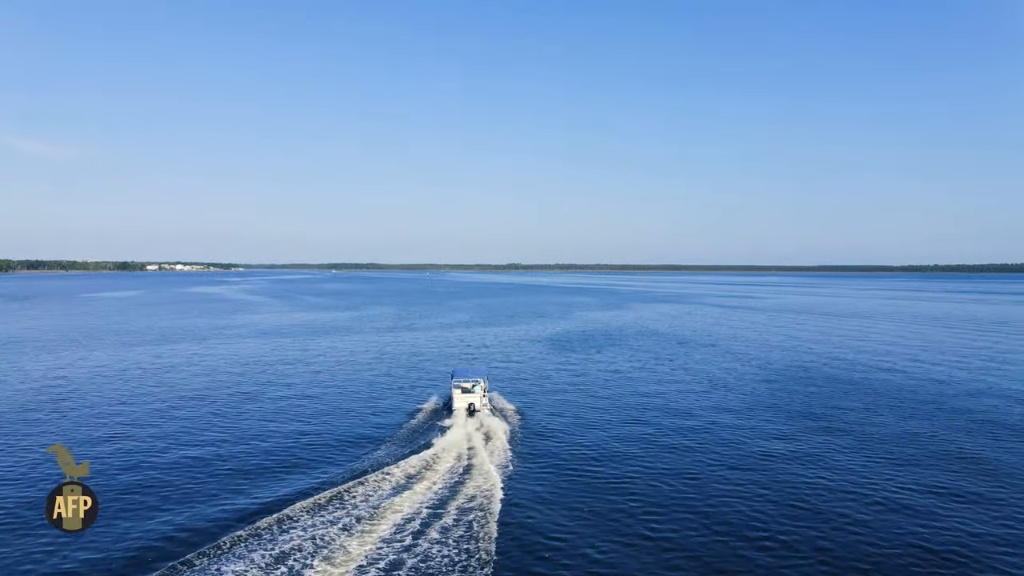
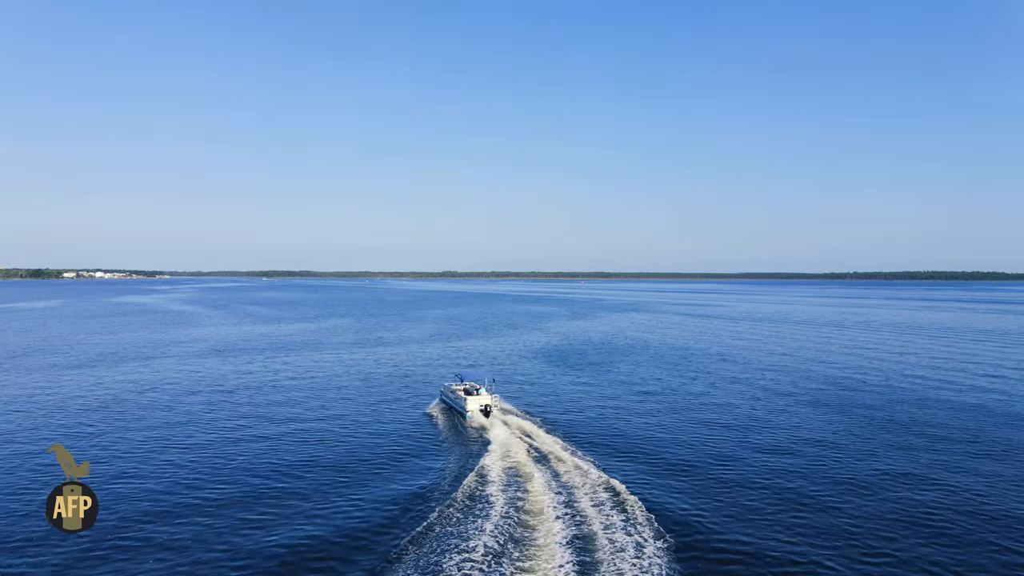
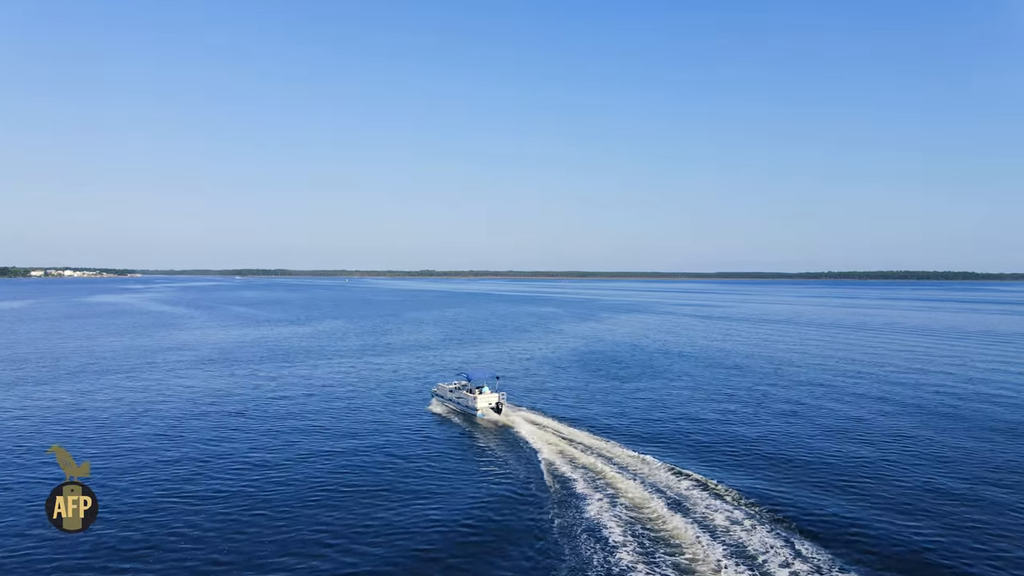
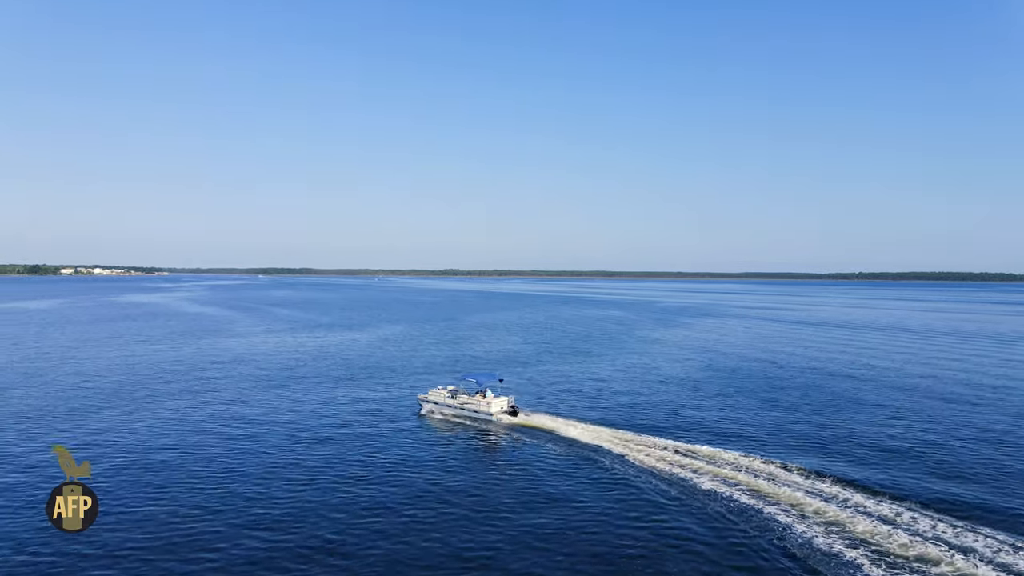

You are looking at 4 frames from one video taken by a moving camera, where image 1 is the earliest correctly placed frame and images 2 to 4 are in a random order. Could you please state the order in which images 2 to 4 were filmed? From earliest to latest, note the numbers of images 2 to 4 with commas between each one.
2, 3, 4
